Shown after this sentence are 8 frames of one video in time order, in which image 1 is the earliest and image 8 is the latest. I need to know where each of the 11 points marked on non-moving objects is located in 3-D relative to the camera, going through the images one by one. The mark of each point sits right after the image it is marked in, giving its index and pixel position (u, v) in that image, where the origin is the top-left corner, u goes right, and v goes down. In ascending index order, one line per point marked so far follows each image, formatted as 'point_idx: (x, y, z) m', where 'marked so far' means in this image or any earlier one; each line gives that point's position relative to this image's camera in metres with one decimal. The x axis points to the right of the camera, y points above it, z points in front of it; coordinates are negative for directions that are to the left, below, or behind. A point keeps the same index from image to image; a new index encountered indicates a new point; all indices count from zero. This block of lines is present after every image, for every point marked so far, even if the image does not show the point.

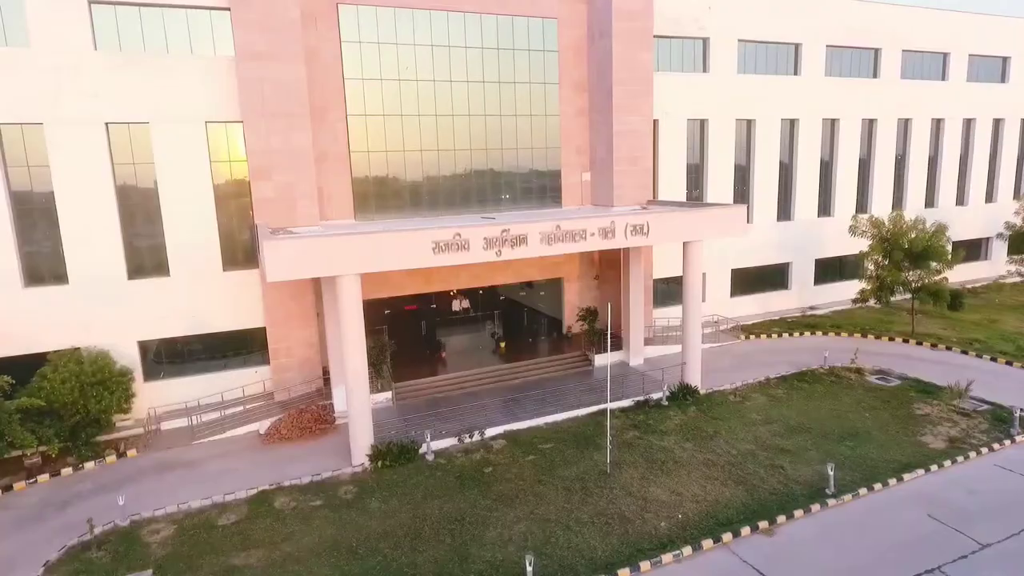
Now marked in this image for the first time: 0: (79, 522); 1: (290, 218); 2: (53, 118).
0: (-8.4, -4.5, +12.1) m
1: (-5.9, +1.8, +16.6) m
2: (-11.0, +4.1, +15.1) m
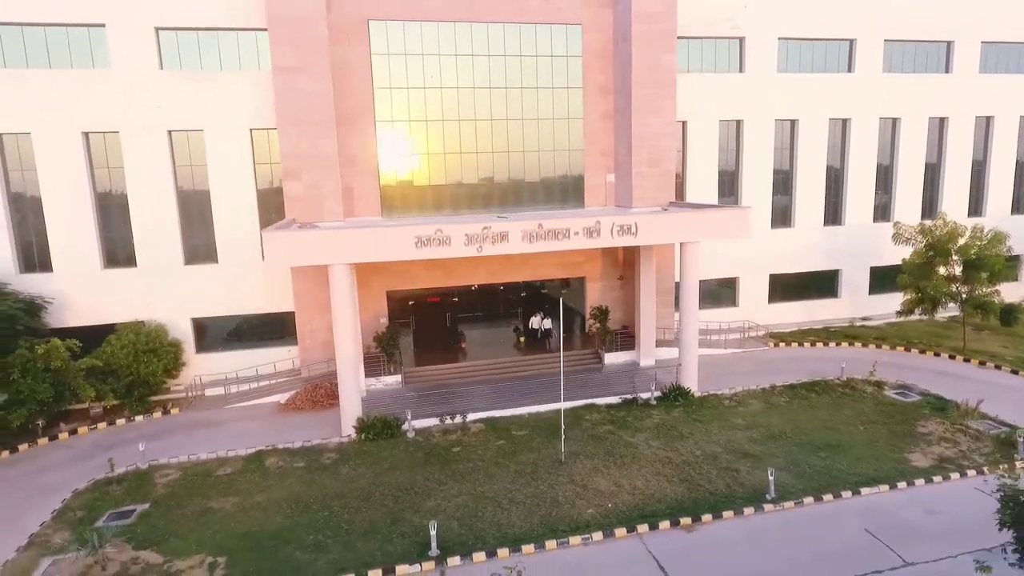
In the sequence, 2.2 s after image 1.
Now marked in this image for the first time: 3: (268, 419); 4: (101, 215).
0: (-9.3, -4.0, +14.6) m
1: (-5.8, +2.2, +18.6) m
2: (-11.0, +4.6, +18.0) m
3: (-6.6, -3.5, +16.9) m
4: (-12.1, +2.2, +18.5) m
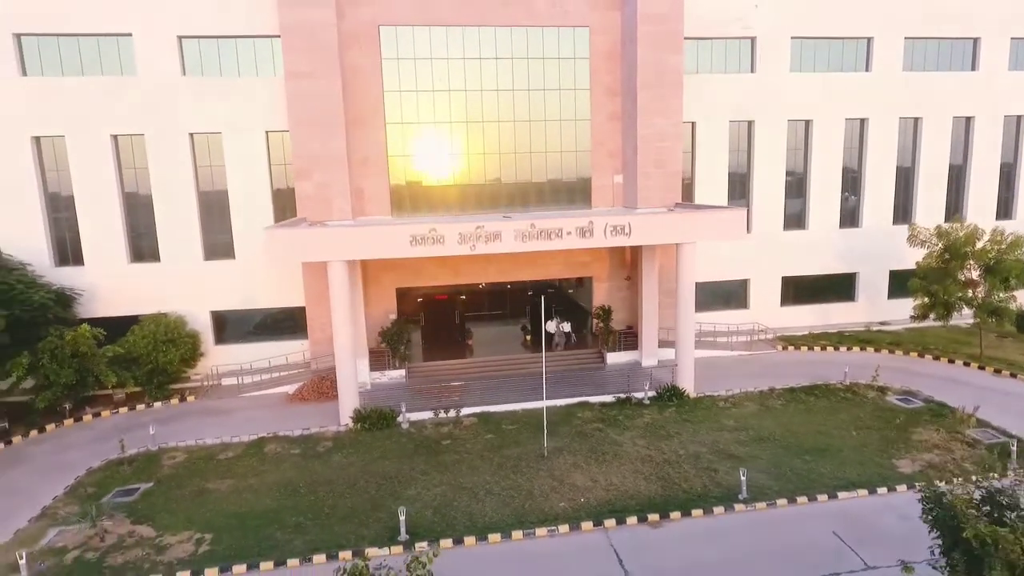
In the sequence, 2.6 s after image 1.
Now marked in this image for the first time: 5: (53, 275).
0: (-9.6, -3.8, +15.6) m
1: (-5.8, +2.3, +19.4) m
2: (-10.9, +4.8, +19.1) m
3: (-6.7, -3.4, +17.7) m
4: (-12.0, +2.4, +19.7) m
5: (-14.1, +0.4, +19.3) m
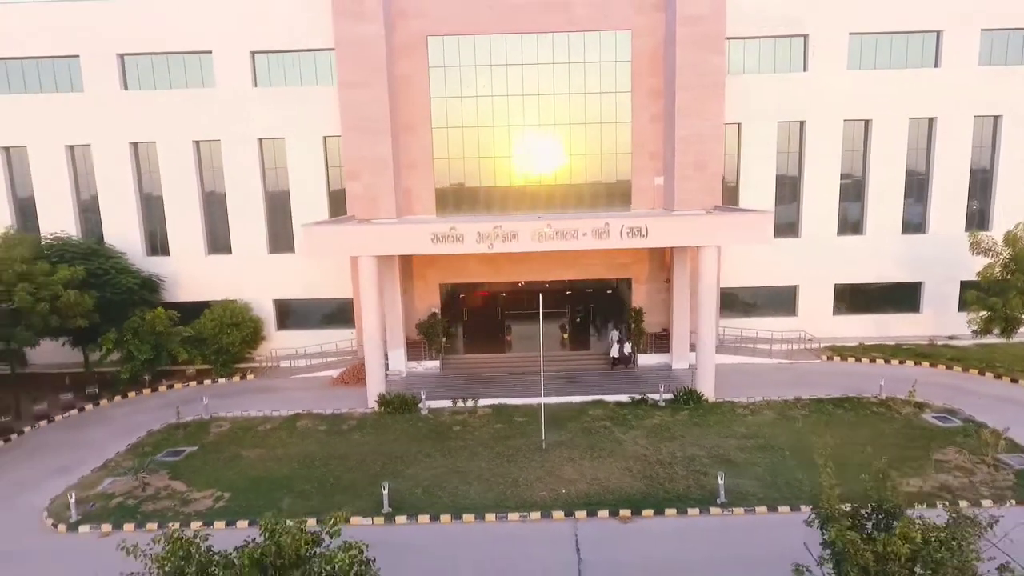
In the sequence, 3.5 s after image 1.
0: (-9.2, -3.5, +17.8) m
1: (-4.7, +2.5, +20.9) m
2: (-9.7, +5.2, +21.4) m
3: (-6.0, -3.1, +19.4) m
4: (-10.7, +2.8, +22.1) m
5: (-13.0, +0.9, +22.2) m
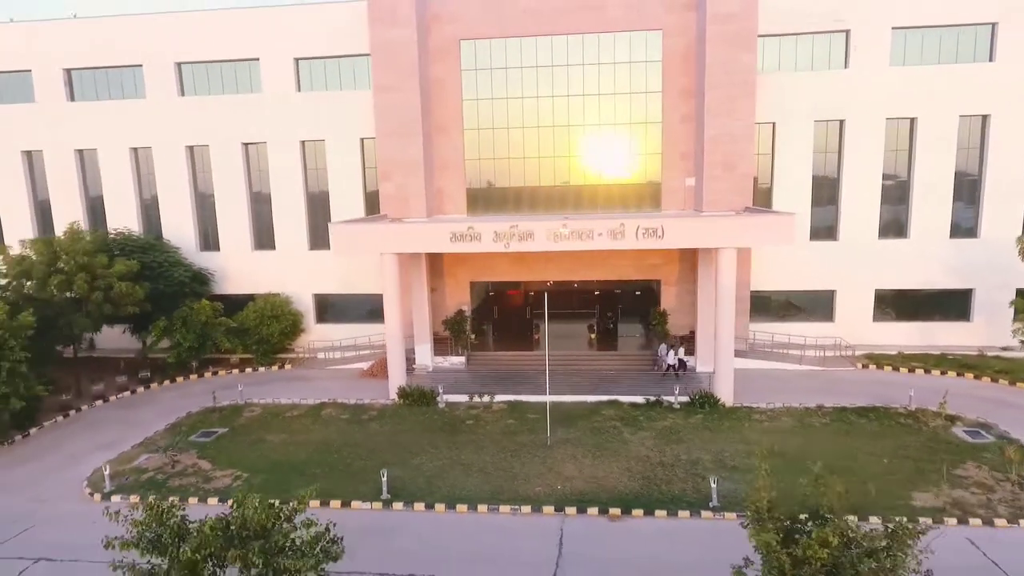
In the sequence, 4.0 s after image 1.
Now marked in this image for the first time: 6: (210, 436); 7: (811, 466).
0: (-8.7, -3.3, +19.0) m
1: (-3.7, +2.6, +21.6) m
2: (-8.7, +5.4, +22.7) m
3: (-5.3, -3.0, +20.3) m
4: (-9.7, +3.0, +23.5) m
5: (-11.9, +1.1, +23.7) m
6: (-7.7, -3.8, +16.1) m
7: (+6.4, -3.8, +13.5) m
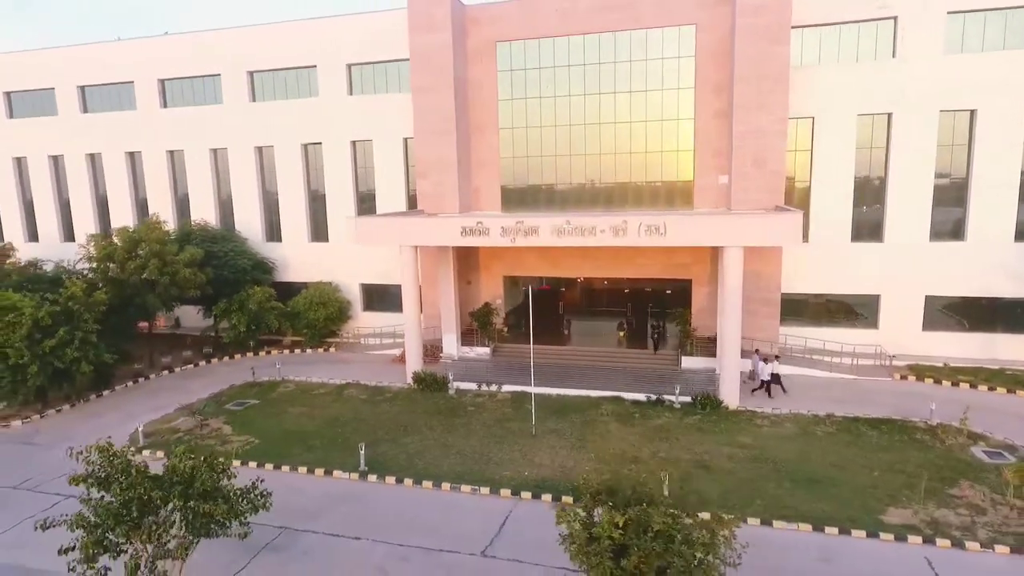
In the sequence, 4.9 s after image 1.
0: (-8.2, -2.9, +21.0) m
1: (-2.7, +2.9, +22.7) m
2: (-7.3, +5.8, +24.6) m
3: (-4.6, -2.6, +21.7) m
4: (-8.2, +3.5, +25.6) m
5: (-10.4, +1.7, +26.2) m
6: (-7.7, -3.4, +18.0) m
7: (+5.8, -3.8, +13.0) m
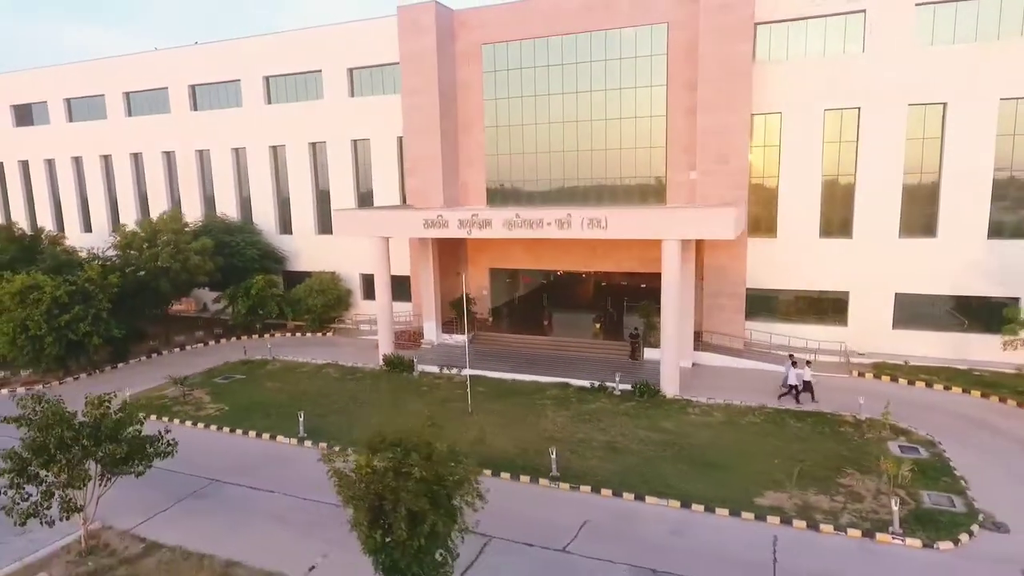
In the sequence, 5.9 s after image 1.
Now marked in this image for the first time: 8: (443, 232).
0: (-9.1, -2.4, +22.9) m
1: (-3.3, +3.3, +24.0) m
2: (-7.6, +6.3, +26.4) m
3: (-5.5, -2.2, +23.3) m
4: (-8.5, +3.9, +27.5) m
5: (-10.6, +2.2, +28.3) m
6: (-9.0, -2.9, +19.9) m
7: (+3.8, -3.6, +13.5) m
8: (-2.0, +1.7, +18.9) m
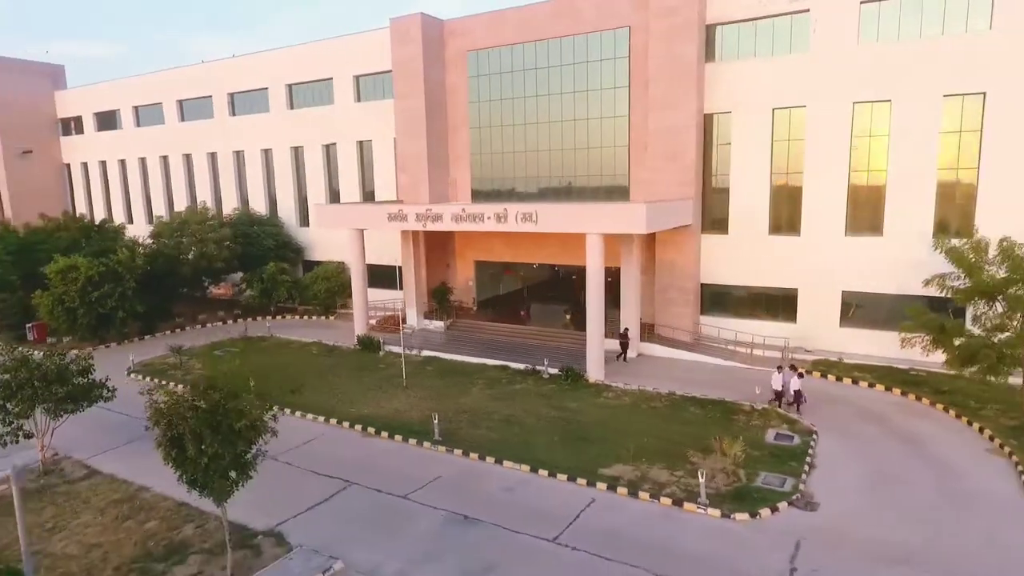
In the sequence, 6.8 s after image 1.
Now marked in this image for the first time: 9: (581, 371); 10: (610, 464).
0: (-10.1, -1.8, +25.8) m
1: (-4.0, +3.7, +26.0) m
2: (-7.9, +6.8, +29.0) m
3: (-6.4, -1.7, +25.6) m
4: (-8.7, +4.5, +30.1) m
5: (-10.7, +2.8, +31.3) m
6: (-10.4, -2.3, +22.7) m
7: (+1.4, -3.4, +14.6) m
8: (-3.5, +2.1, +20.8) m
9: (+2.1, -2.4, +18.3) m
10: (+2.1, -3.6, +12.8) m
